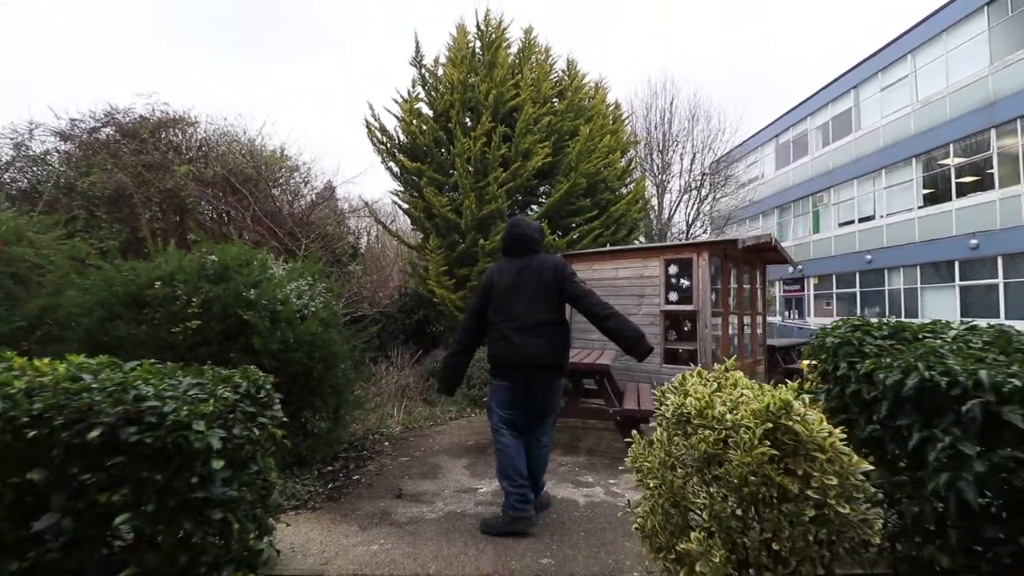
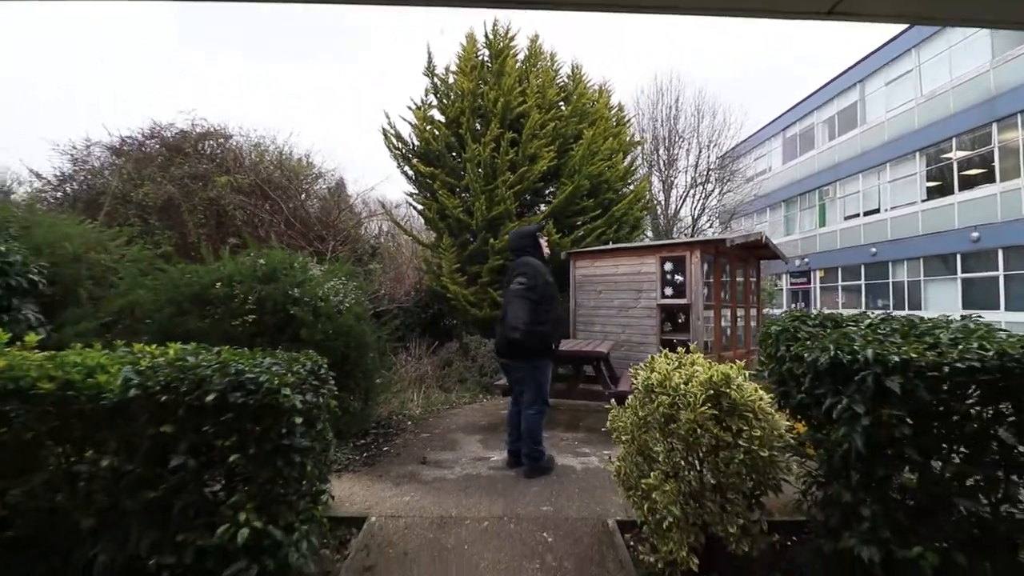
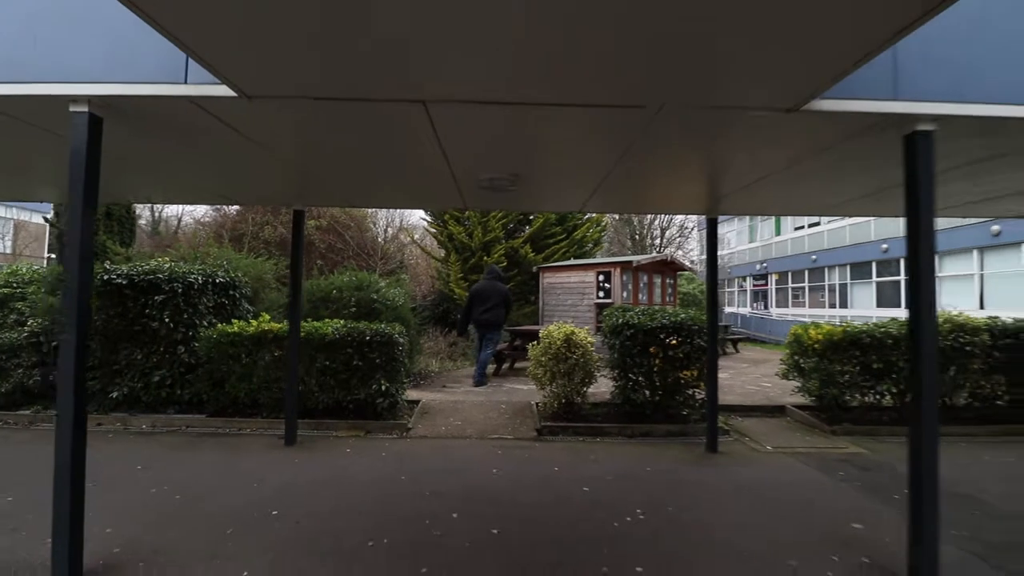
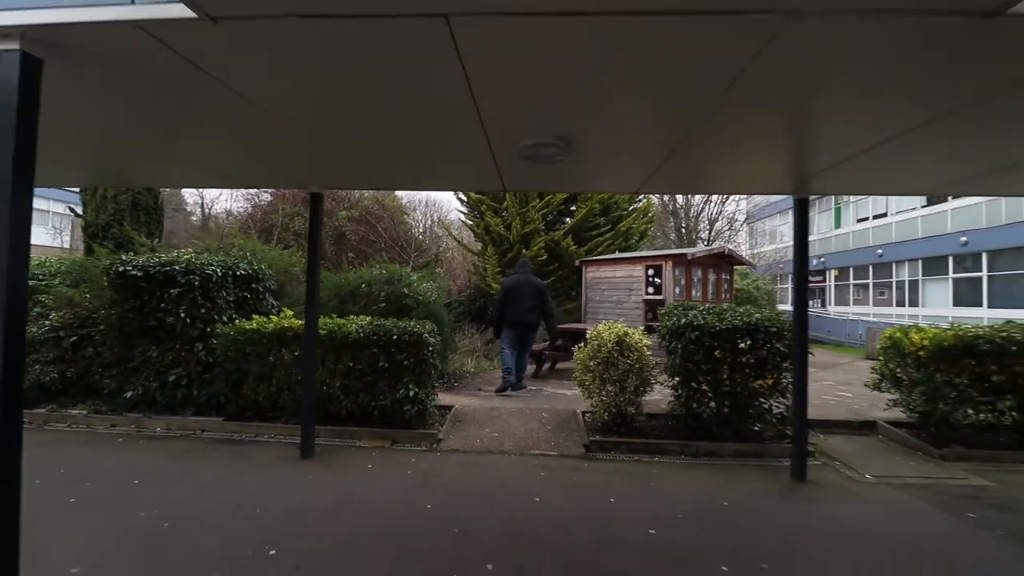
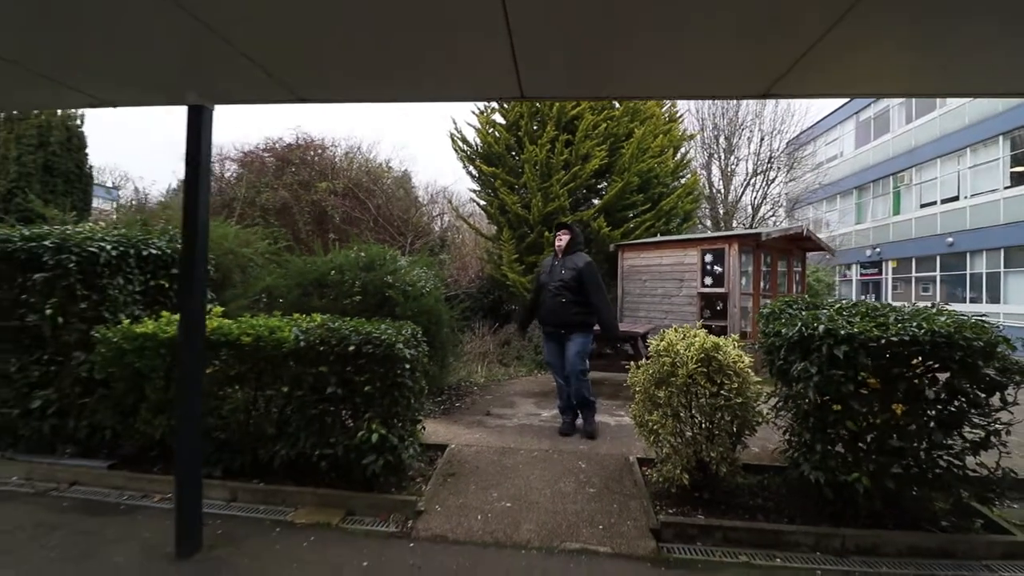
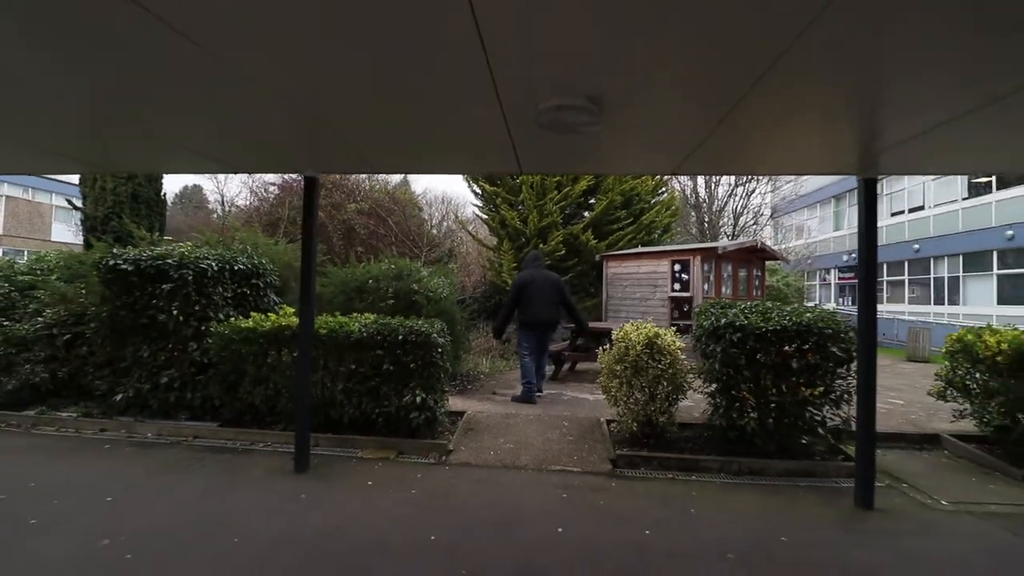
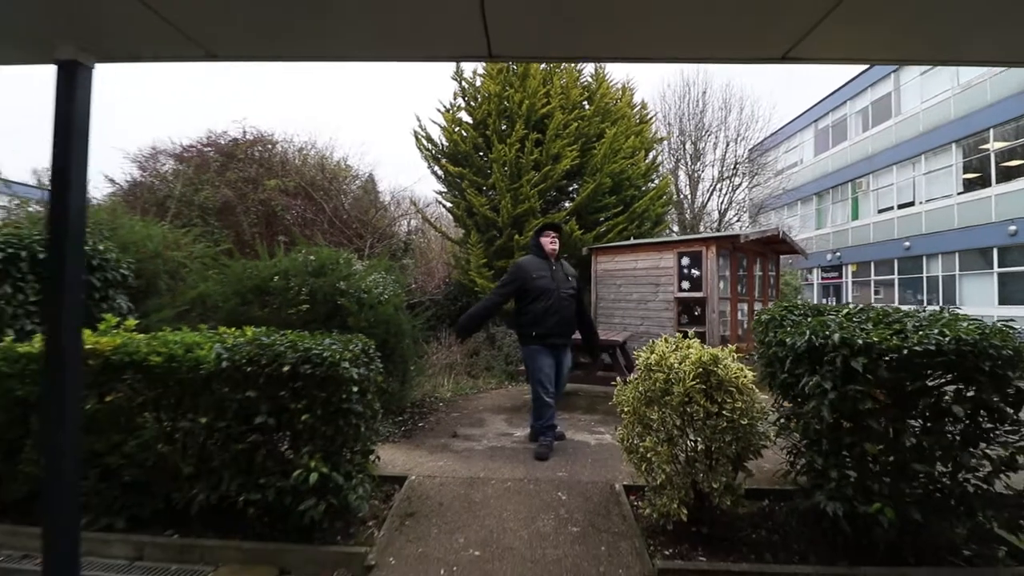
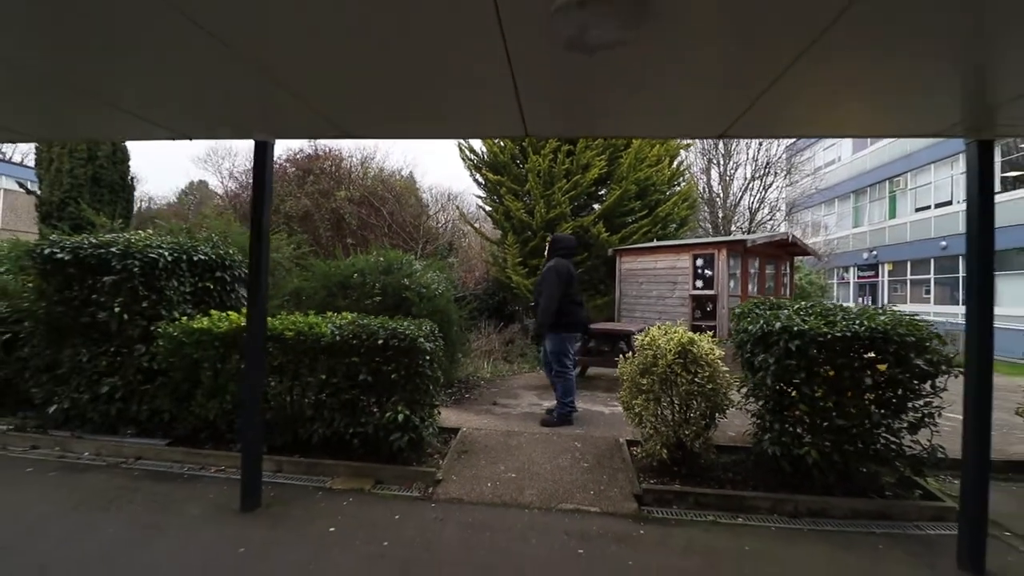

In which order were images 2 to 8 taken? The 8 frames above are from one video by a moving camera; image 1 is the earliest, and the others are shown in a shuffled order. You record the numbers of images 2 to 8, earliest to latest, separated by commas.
2, 7, 5, 8, 6, 4, 3
